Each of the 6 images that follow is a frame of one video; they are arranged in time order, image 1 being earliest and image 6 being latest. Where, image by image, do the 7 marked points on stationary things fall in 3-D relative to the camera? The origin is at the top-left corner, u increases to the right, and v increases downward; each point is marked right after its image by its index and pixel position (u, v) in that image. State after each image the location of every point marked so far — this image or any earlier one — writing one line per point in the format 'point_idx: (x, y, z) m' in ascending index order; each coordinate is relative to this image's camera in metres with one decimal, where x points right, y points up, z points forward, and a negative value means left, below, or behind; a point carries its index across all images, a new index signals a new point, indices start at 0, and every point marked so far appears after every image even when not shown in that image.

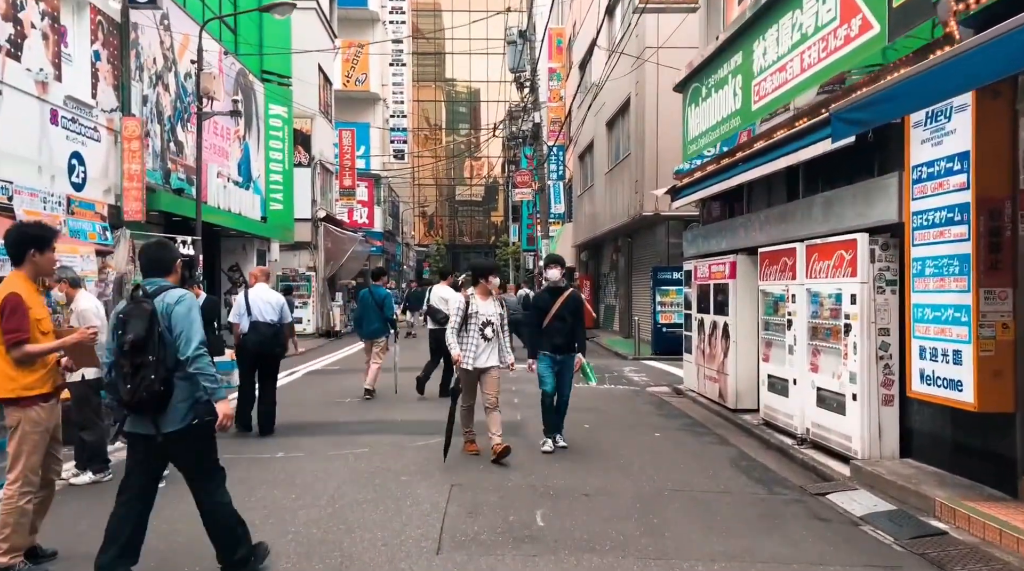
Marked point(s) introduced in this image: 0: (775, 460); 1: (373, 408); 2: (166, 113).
0: (+2.5, -1.6, +7.9) m
1: (-1.8, -1.6, +10.9) m
2: (-6.5, +3.2, +15.7) m
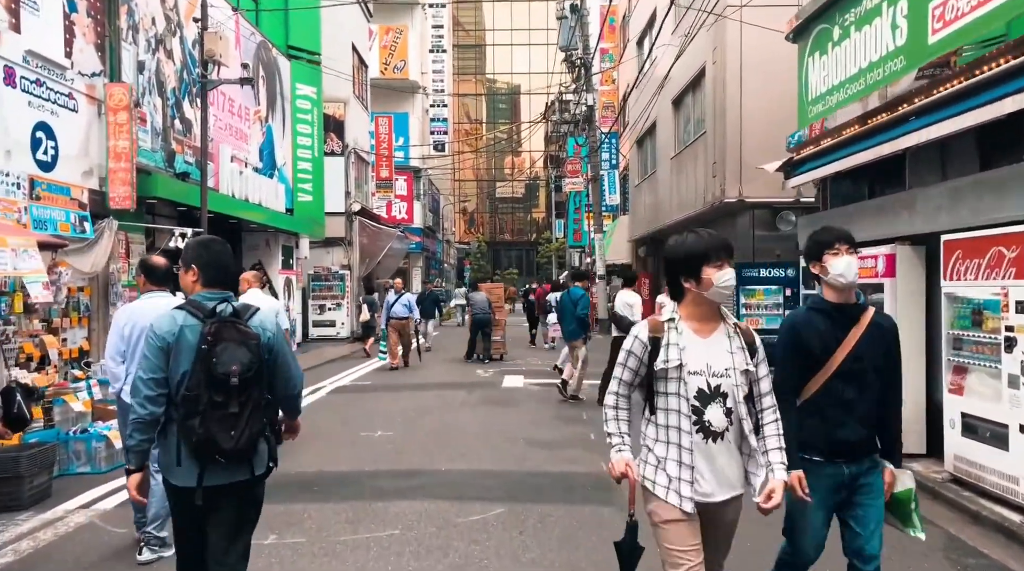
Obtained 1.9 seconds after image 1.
0: (+3.1, -1.7, +5.2) m
1: (-1.0, -1.6, +8.4) m
2: (-5.5, +3.2, +13.4) m
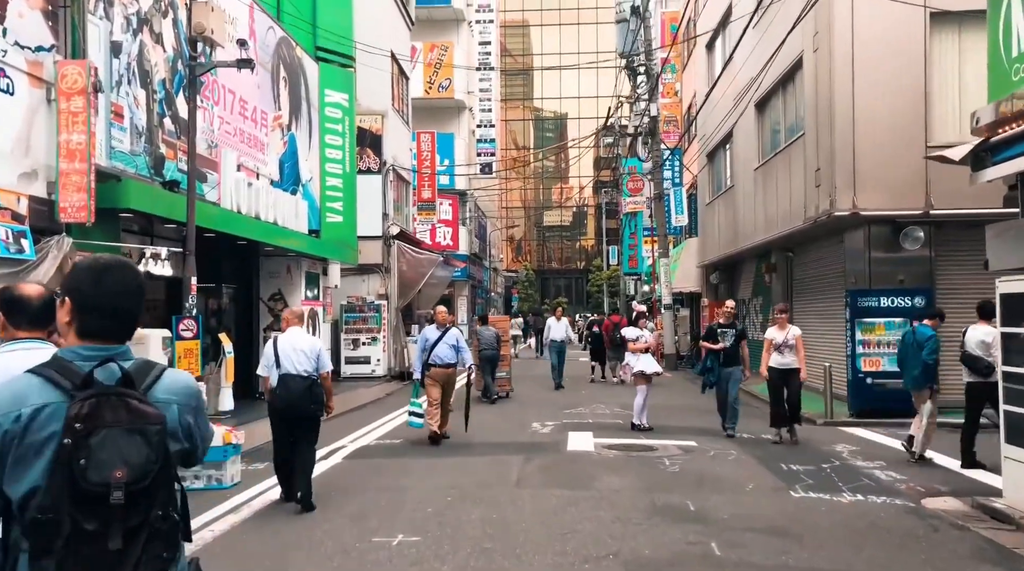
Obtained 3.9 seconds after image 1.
0: (+3.5, -1.8, +2.2) m
1: (-0.4, -1.9, +5.5) m
2: (-4.6, +2.7, +11.0) m
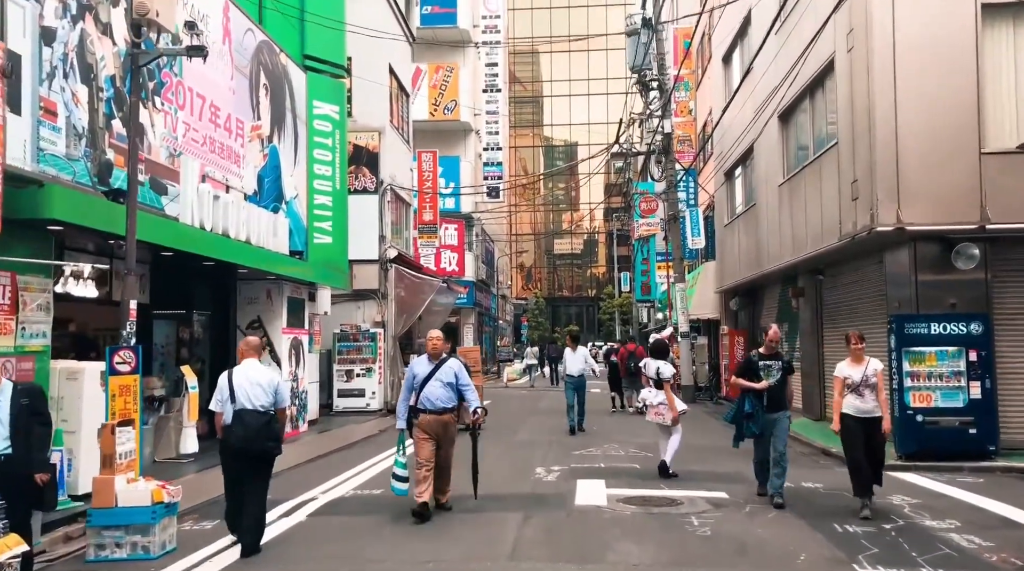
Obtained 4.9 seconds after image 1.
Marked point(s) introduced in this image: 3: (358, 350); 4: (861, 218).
0: (+3.3, -1.8, +0.5) m
1: (-0.5, -2.0, +4.0) m
2: (-4.6, +2.4, +9.6) m
3: (-3.6, -1.5, +19.6) m
4: (+5.4, +1.1, +13.0) m
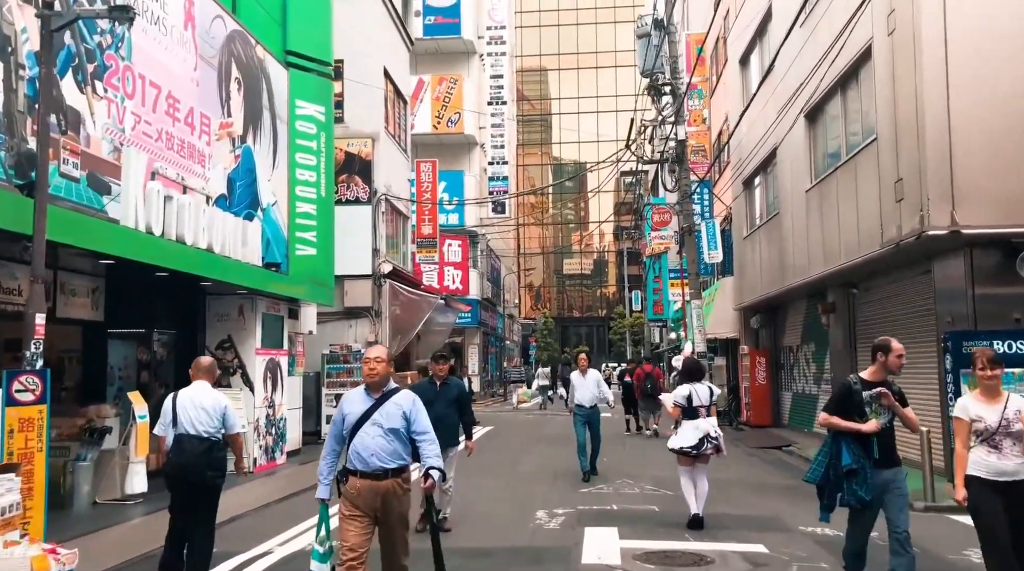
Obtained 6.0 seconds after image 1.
0: (+3.2, -1.6, -1.1) m
1: (-0.7, -1.9, +2.4) m
2: (-4.7, +2.3, +8.1) m
3: (-3.6, -1.9, +18.1) m
4: (+5.3, +0.9, +11.4) m
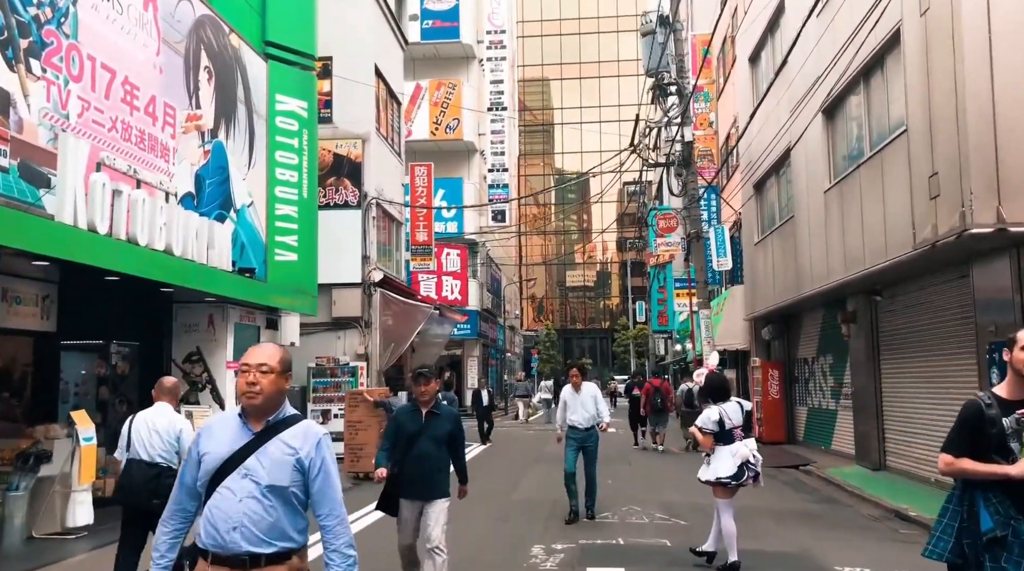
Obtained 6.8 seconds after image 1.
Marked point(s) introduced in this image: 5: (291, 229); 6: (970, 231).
0: (+3.1, -1.5, -2.3) m
1: (-0.8, -1.9, +1.2) m
2: (-4.8, +2.3, +7.1) m
3: (-3.6, -2.1, +16.9) m
4: (+5.3, +0.8, +10.2) m
5: (-3.8, +1.0, +14.4) m
6: (+5.2, +0.6, +9.6) m
